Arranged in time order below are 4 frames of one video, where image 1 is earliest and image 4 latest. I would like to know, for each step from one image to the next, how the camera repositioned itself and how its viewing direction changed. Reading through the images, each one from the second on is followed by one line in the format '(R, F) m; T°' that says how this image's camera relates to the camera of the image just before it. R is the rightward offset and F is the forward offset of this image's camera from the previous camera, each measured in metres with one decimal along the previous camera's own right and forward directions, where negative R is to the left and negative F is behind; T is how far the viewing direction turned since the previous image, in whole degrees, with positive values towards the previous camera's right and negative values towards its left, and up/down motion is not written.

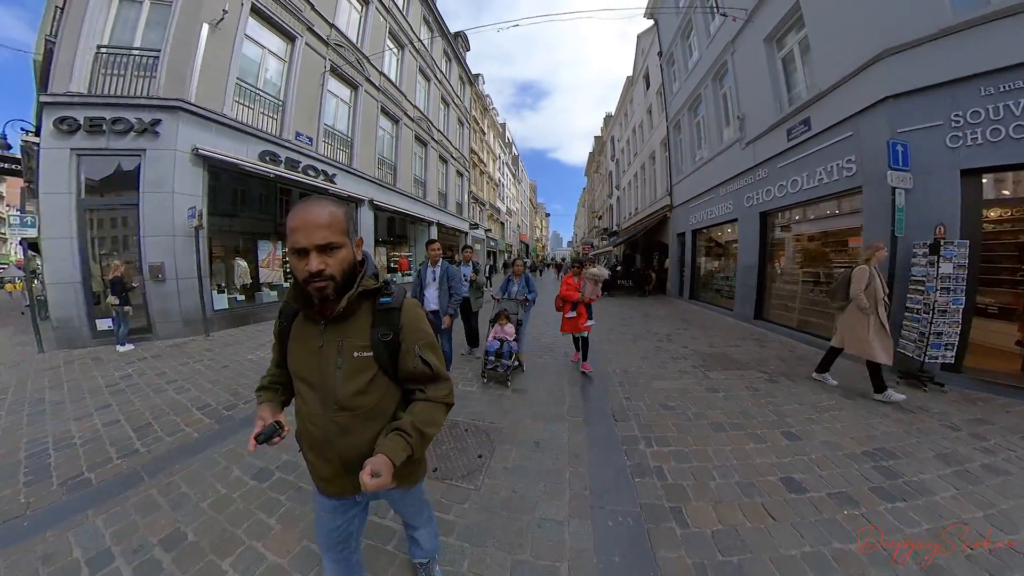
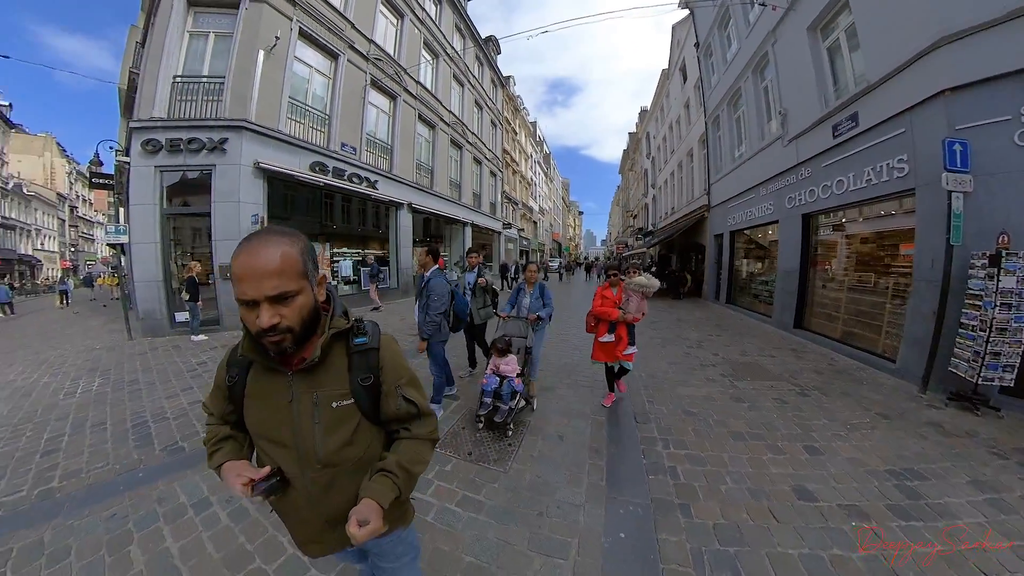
(+0.1, -0.3) m; -6°
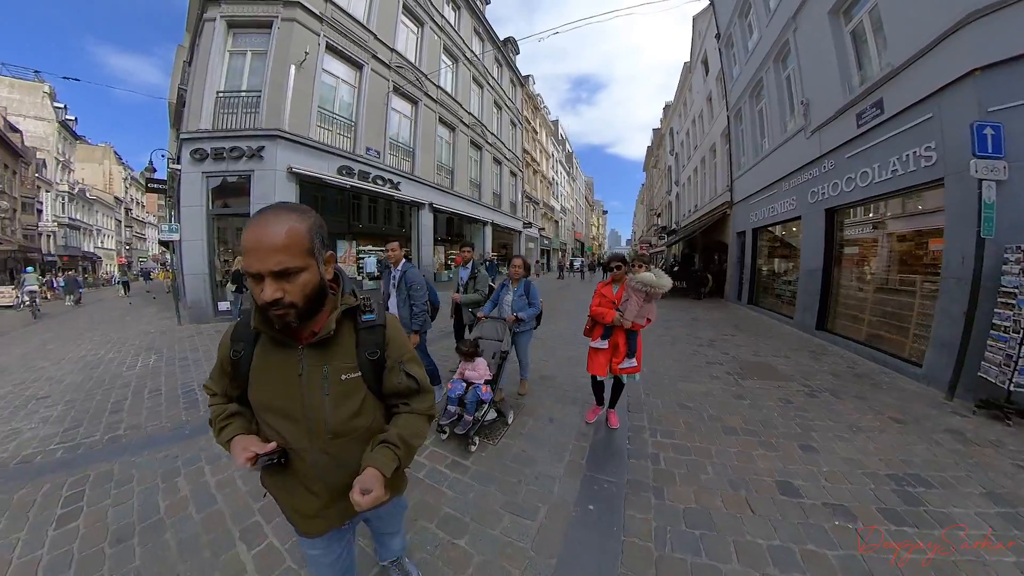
(+0.4, -0.1) m; -5°
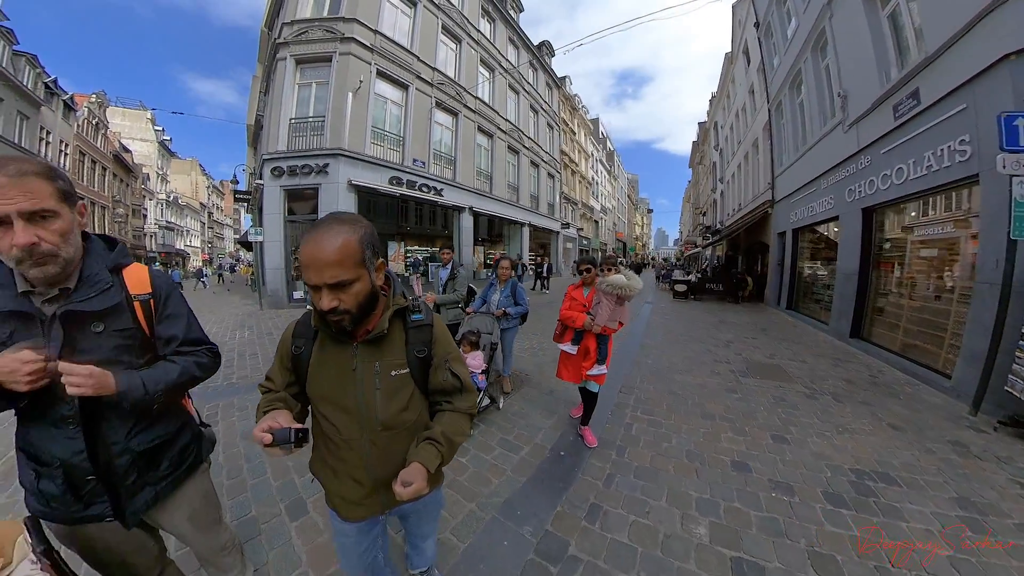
(+0.7, -0.5) m; -8°
